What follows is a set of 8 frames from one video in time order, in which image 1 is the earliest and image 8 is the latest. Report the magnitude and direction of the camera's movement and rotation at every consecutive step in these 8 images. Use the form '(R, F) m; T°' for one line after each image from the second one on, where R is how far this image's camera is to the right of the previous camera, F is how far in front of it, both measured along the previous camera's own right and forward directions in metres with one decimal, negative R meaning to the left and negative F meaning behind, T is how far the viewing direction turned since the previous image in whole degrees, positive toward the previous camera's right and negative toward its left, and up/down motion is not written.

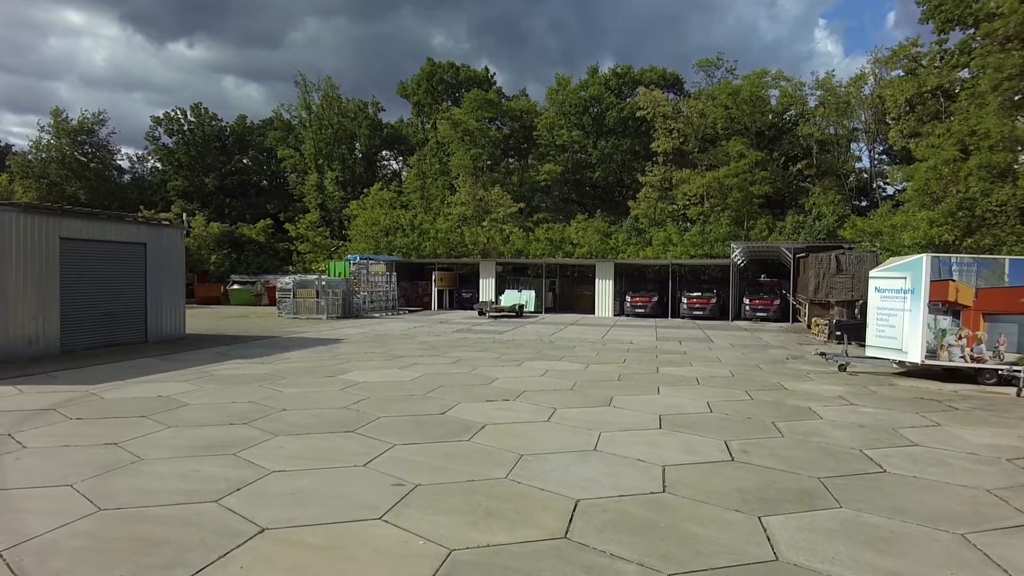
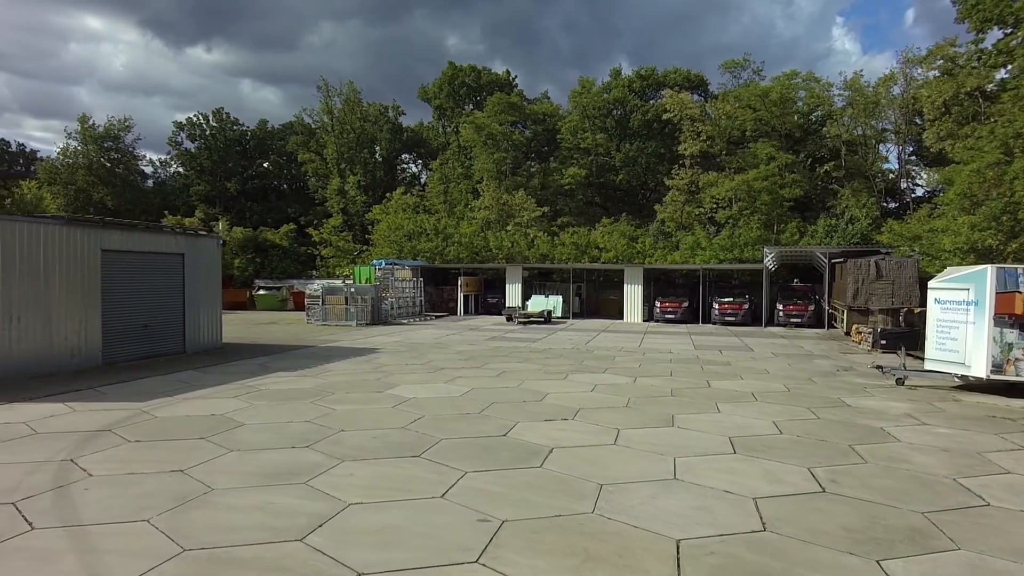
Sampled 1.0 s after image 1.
(-0.5, +0.2) m; -1°
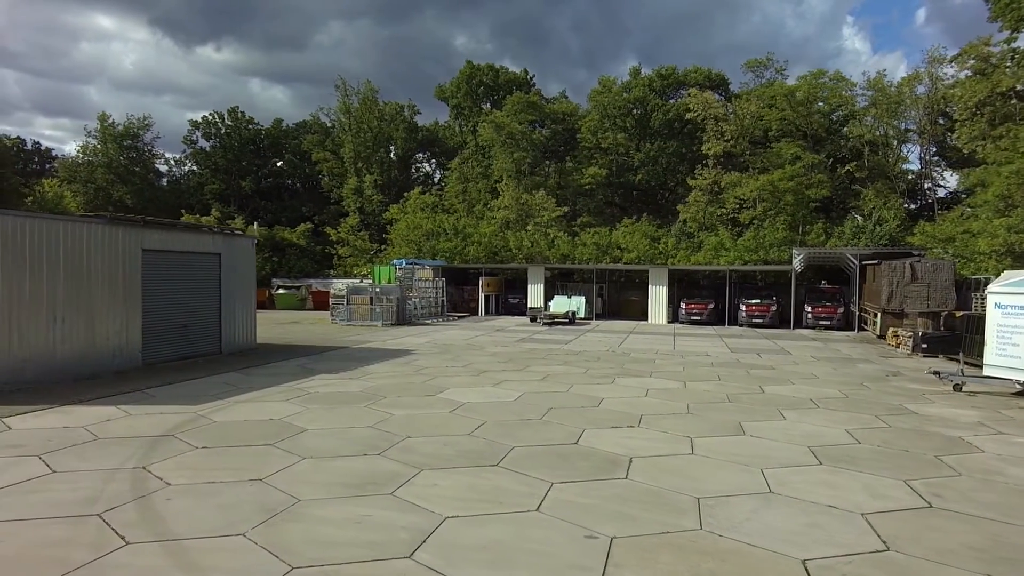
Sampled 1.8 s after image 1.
(-0.6, +0.2) m; -1°
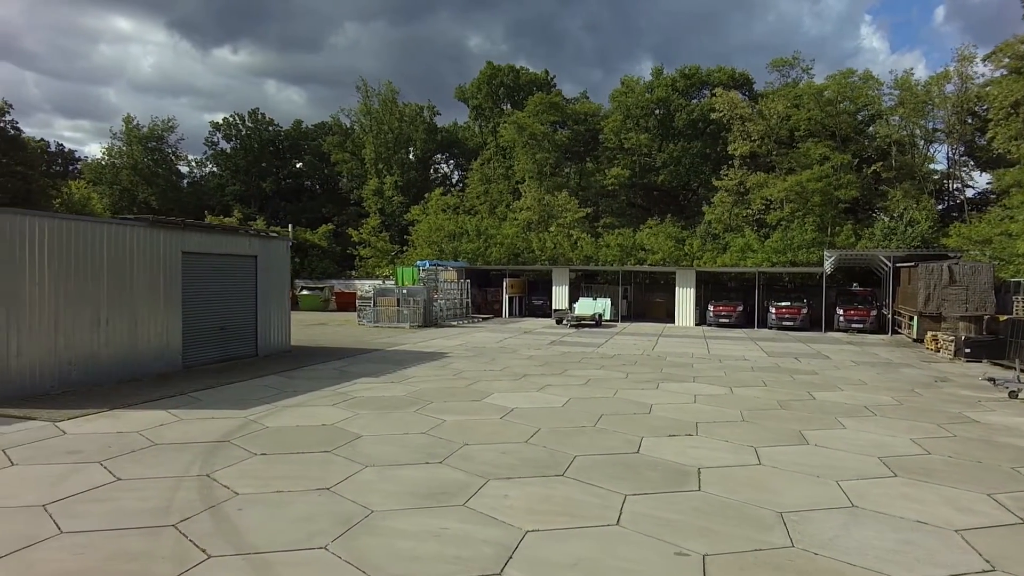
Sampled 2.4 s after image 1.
(-0.4, +0.1) m; -1°
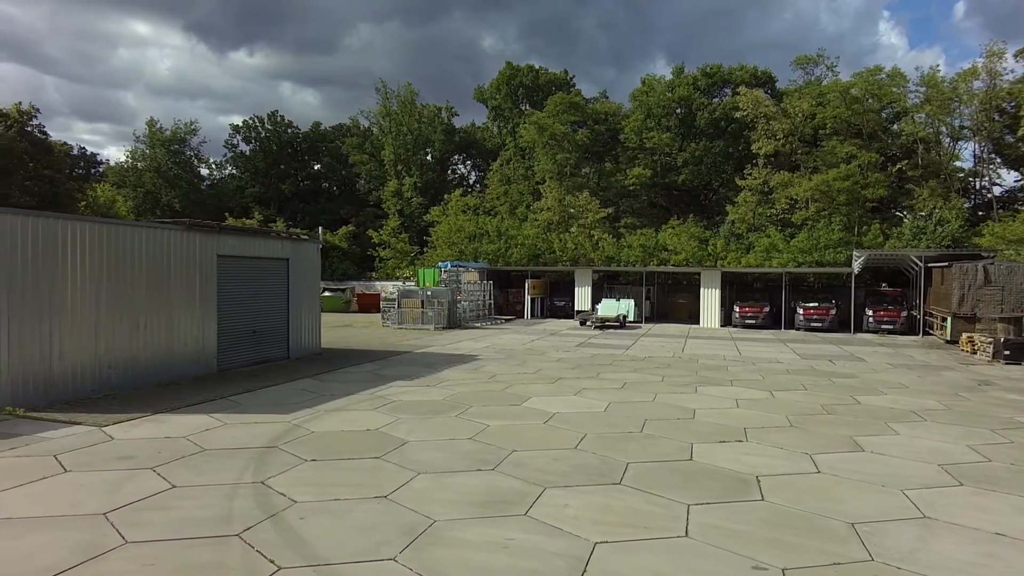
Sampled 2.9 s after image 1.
(-0.3, +0.1) m; -1°
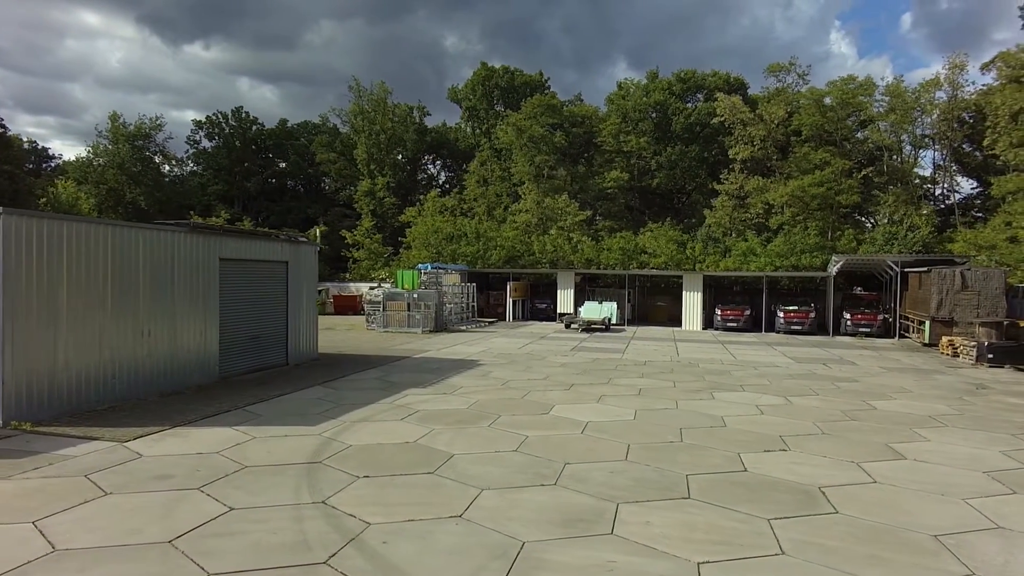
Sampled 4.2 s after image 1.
(-0.9, +0.2) m; +3°
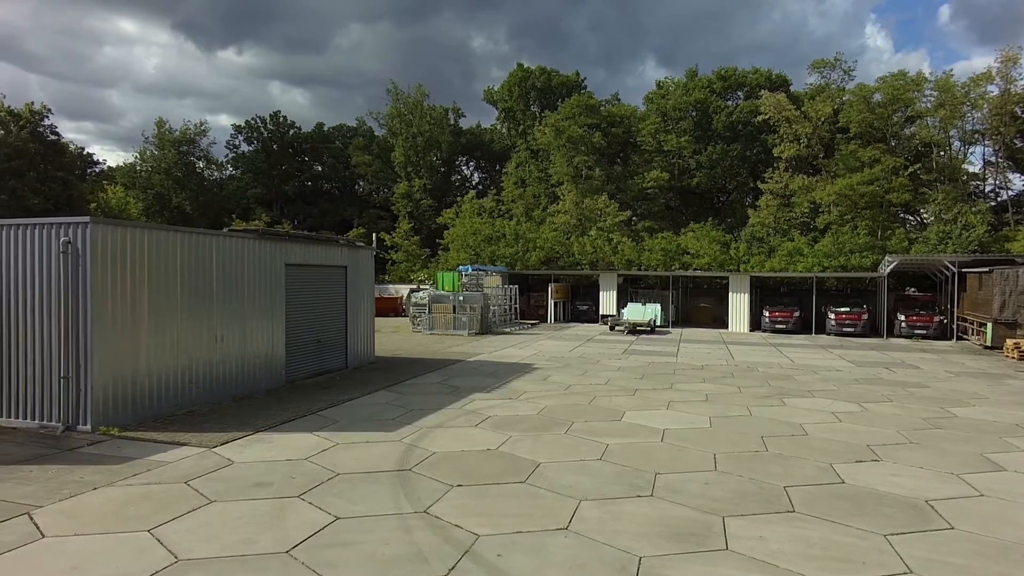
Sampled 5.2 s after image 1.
(-0.6, 0.0) m; -2°
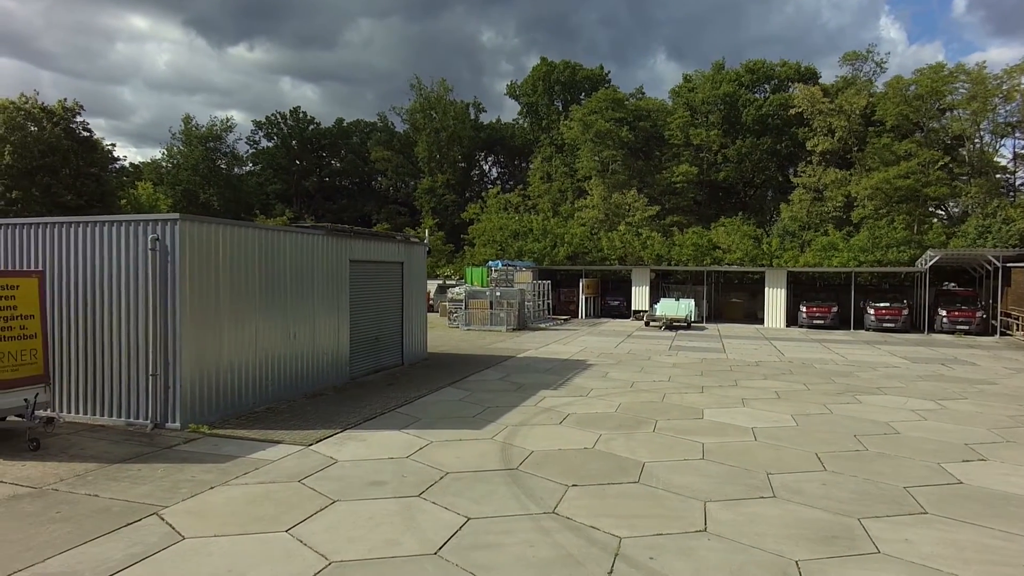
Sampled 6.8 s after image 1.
(-0.9, +0.1) m; -1°
